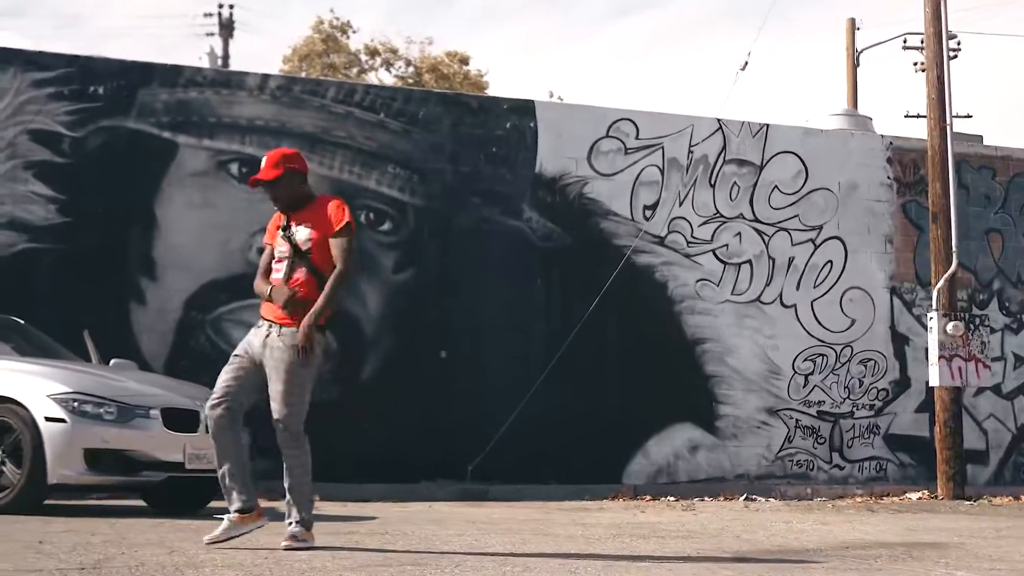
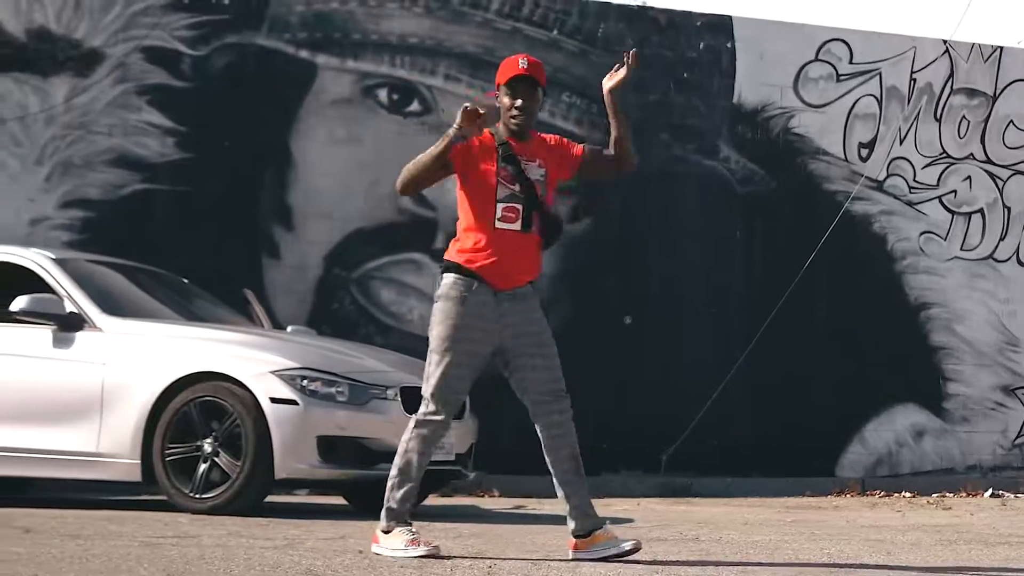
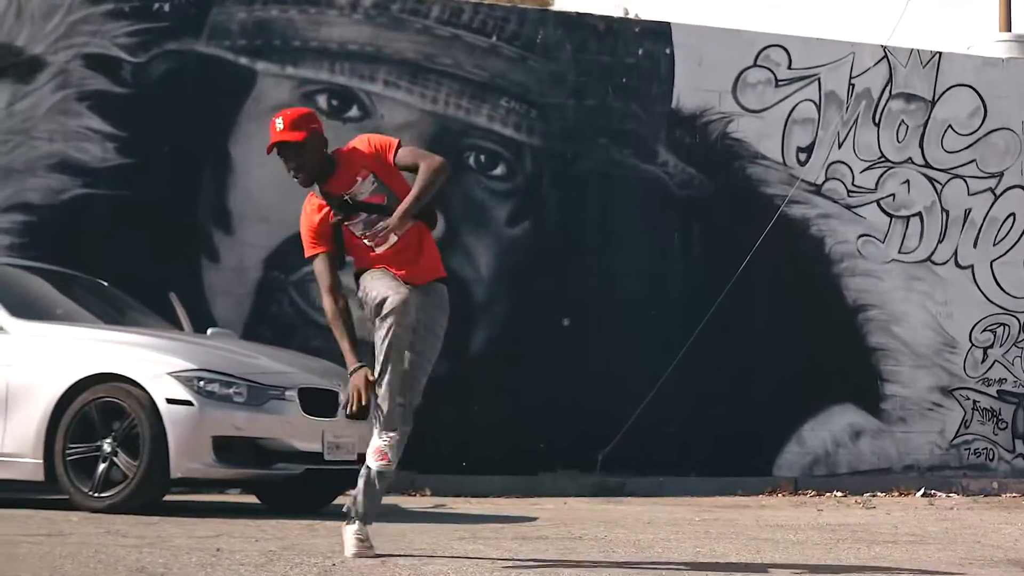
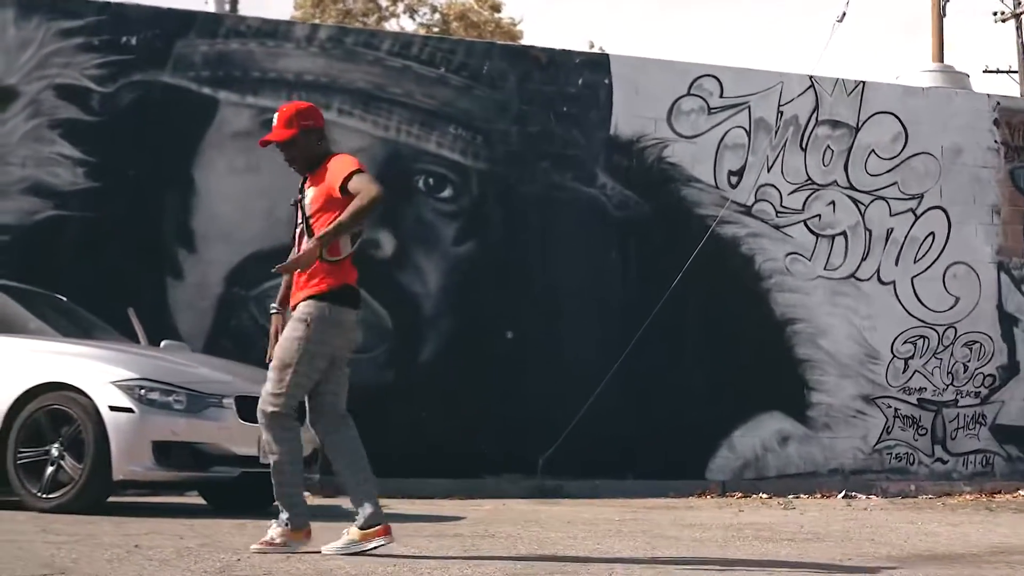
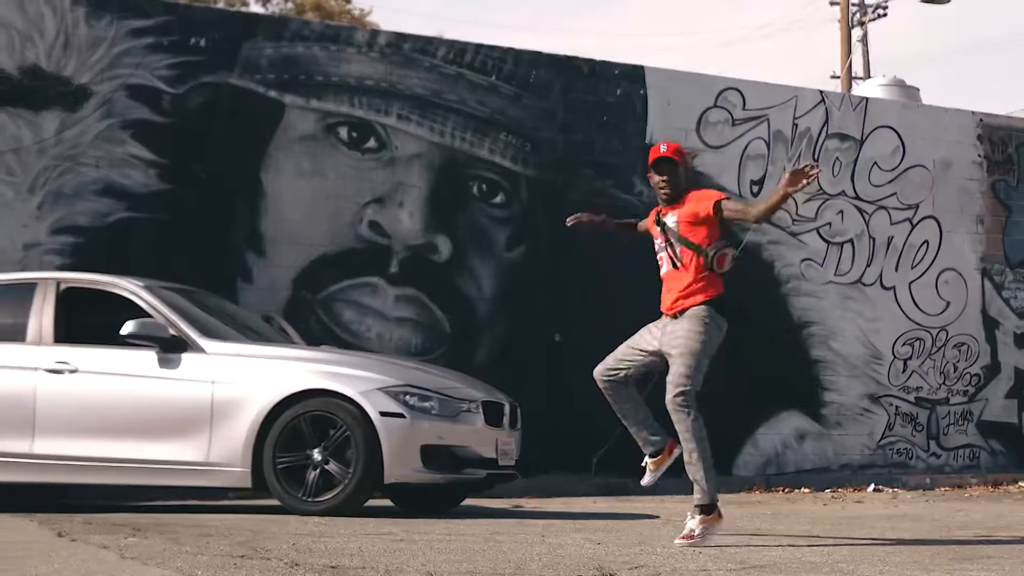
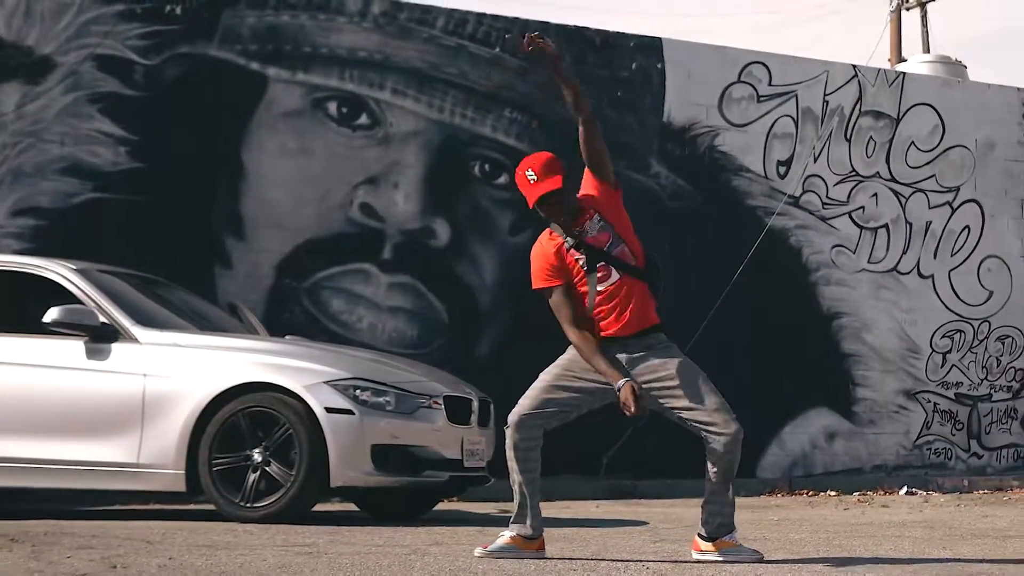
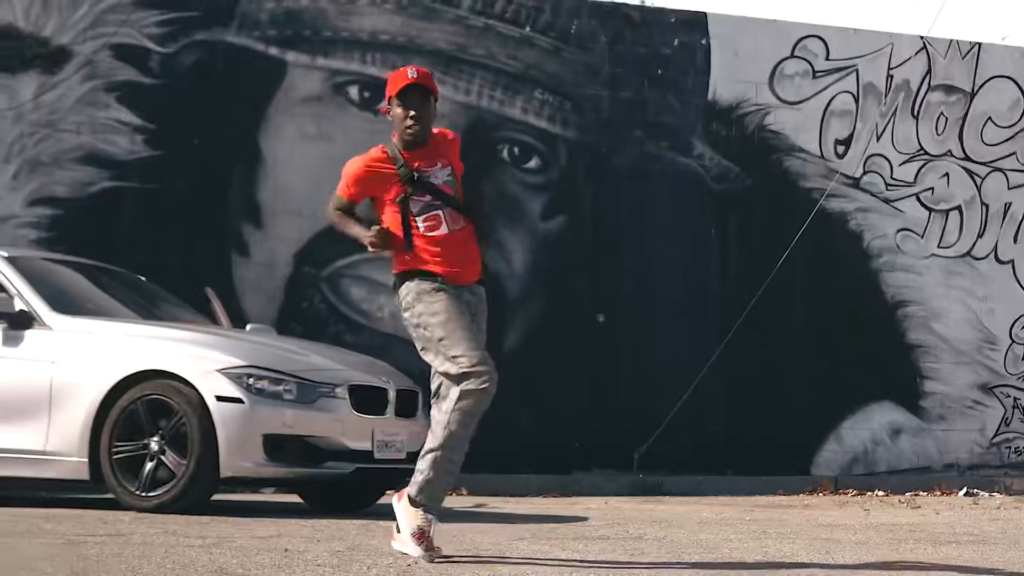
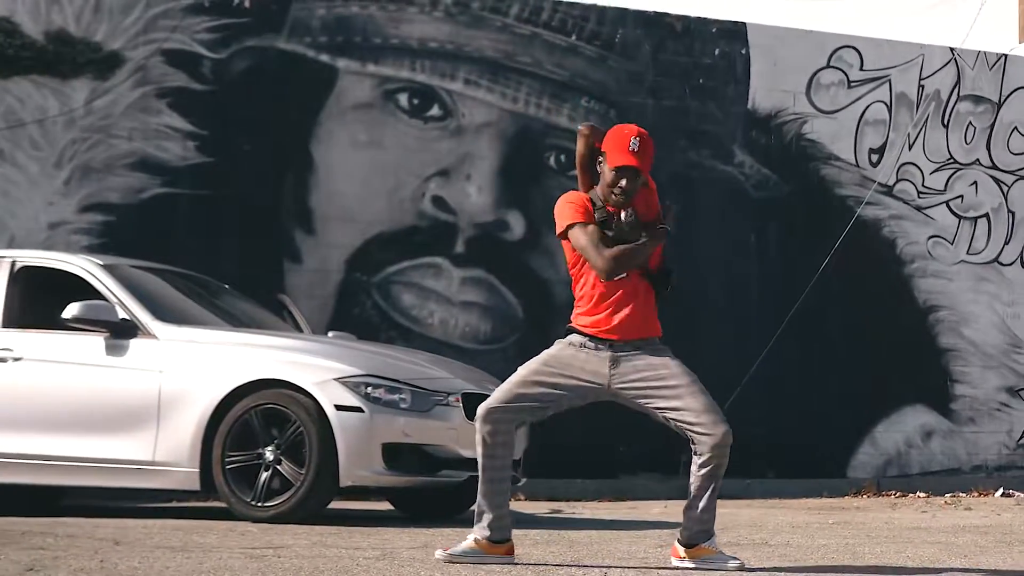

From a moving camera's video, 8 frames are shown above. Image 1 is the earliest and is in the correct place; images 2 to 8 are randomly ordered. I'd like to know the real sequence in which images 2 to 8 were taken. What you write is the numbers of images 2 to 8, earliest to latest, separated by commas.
4, 3, 7, 2, 8, 6, 5
